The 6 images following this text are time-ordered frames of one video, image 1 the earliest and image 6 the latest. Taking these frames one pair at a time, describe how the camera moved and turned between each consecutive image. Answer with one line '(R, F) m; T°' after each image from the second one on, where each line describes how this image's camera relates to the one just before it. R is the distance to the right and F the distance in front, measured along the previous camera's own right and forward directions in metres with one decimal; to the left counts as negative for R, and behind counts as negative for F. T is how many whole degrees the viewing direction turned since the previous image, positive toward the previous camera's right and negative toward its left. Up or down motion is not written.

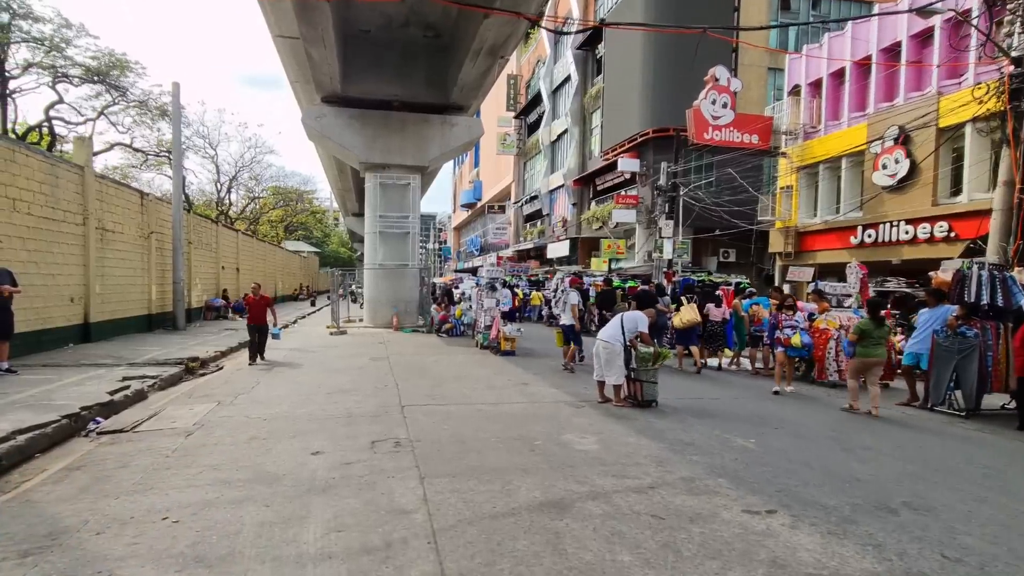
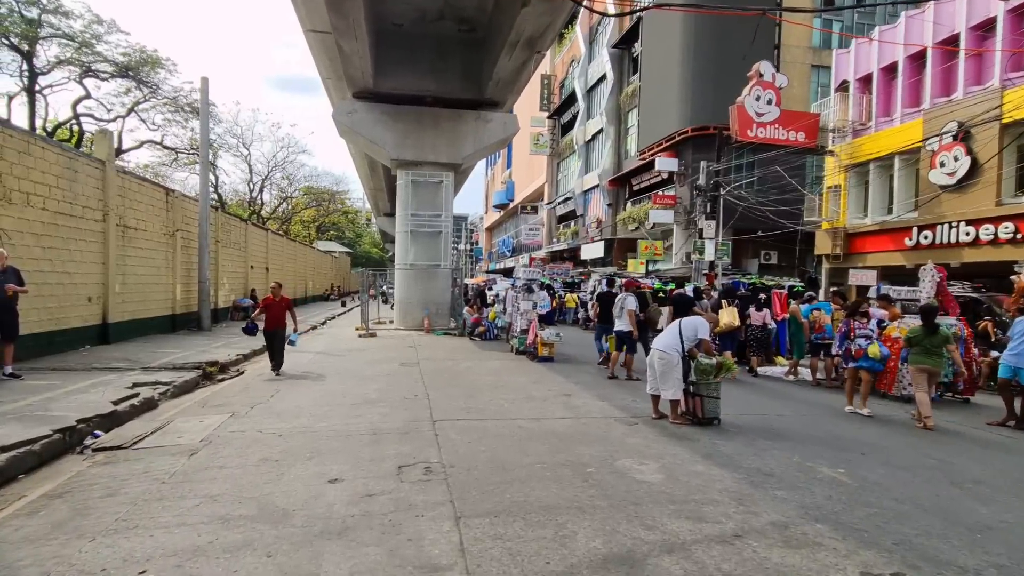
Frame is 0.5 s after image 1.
(-0.1, +0.8) m; -2°
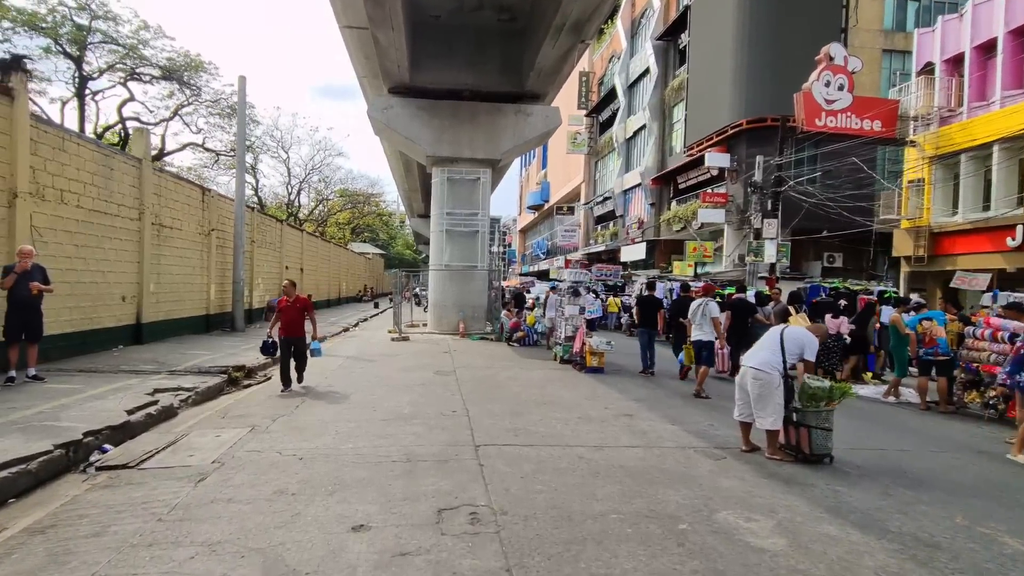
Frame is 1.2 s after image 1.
(-0.2, +1.1) m; -3°
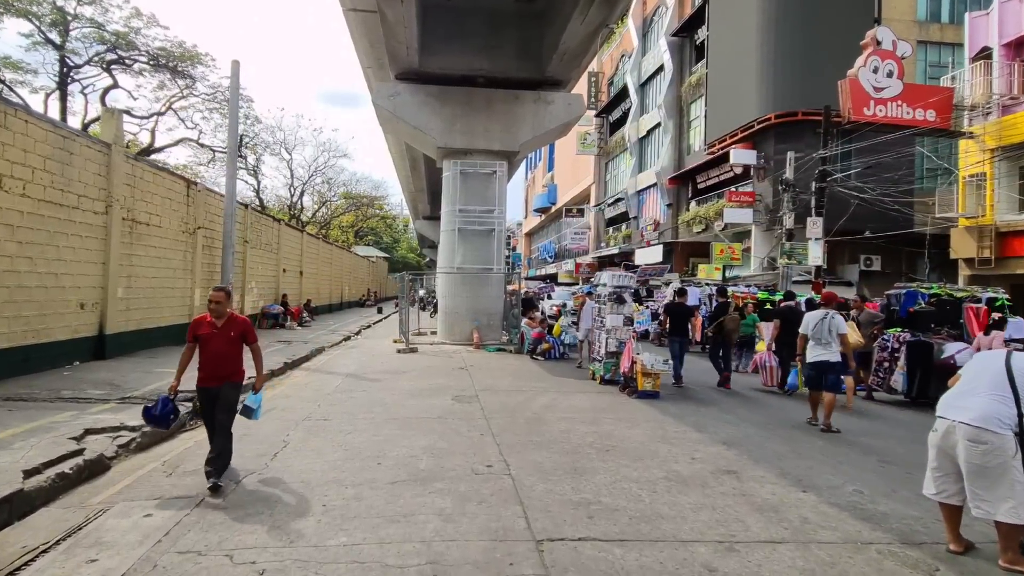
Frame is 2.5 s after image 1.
(-0.4, +2.0) m; 0°
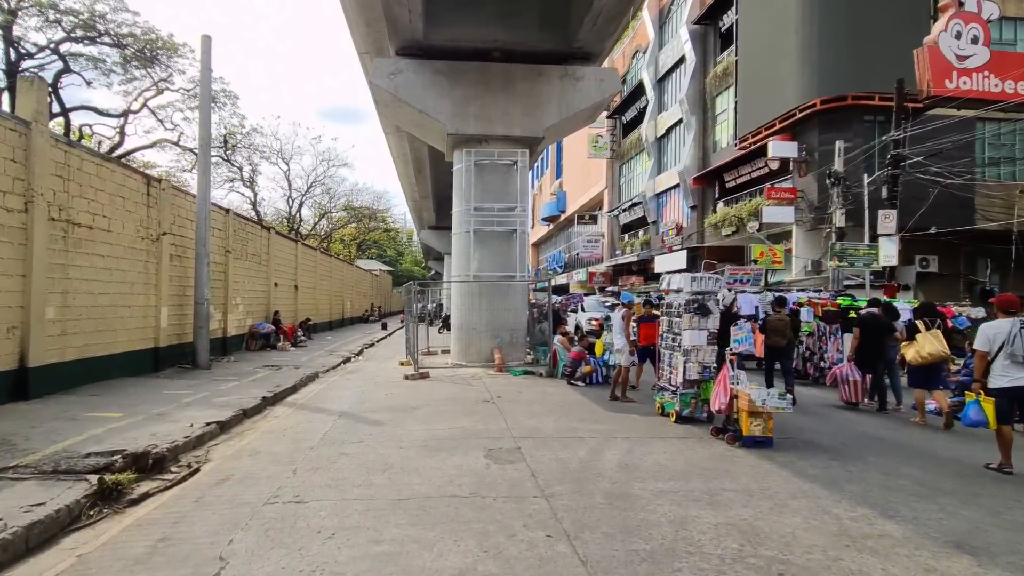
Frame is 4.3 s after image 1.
(-0.4, +2.6) m; 0°
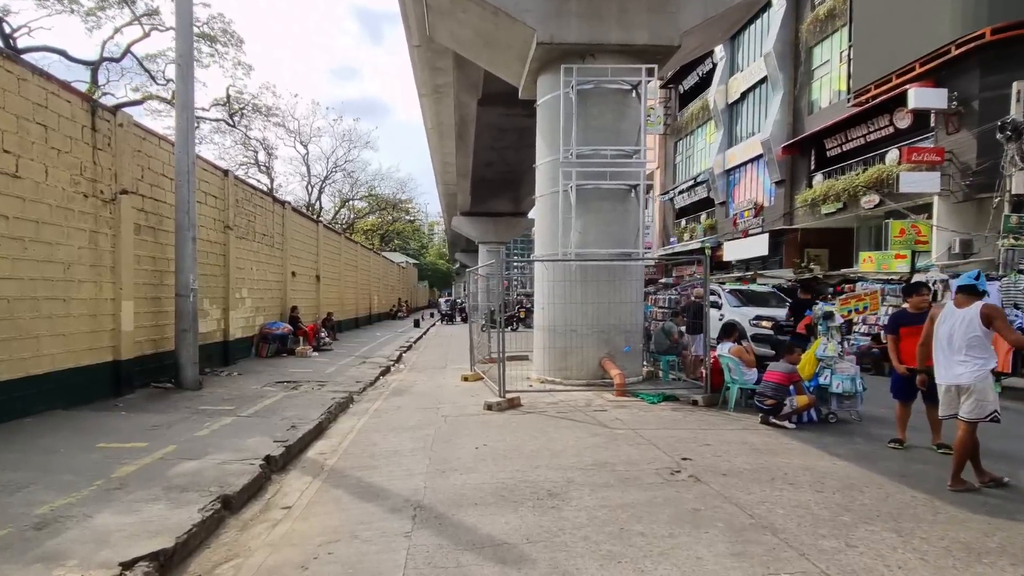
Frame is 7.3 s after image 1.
(-1.4, +4.6) m; -1°
